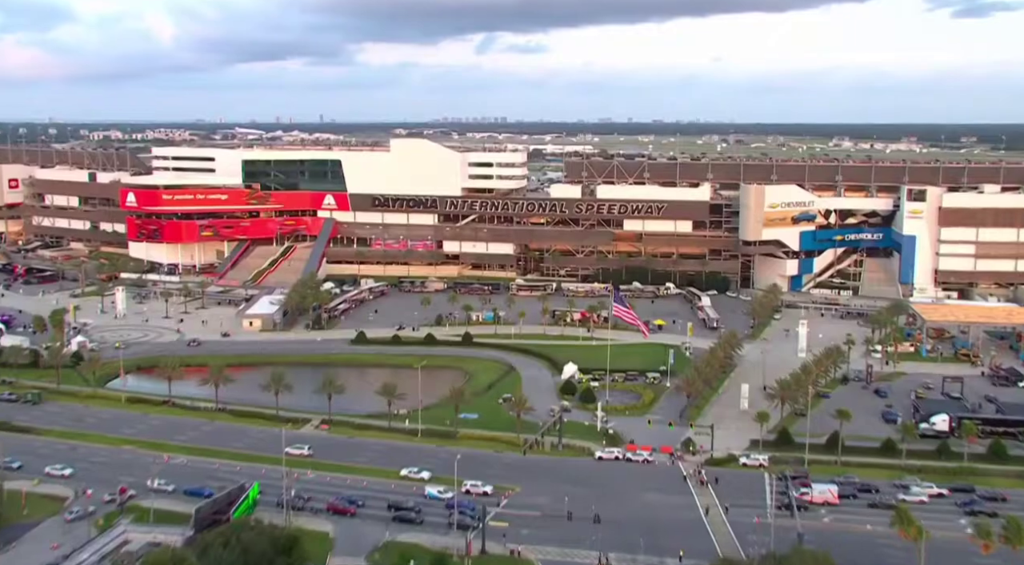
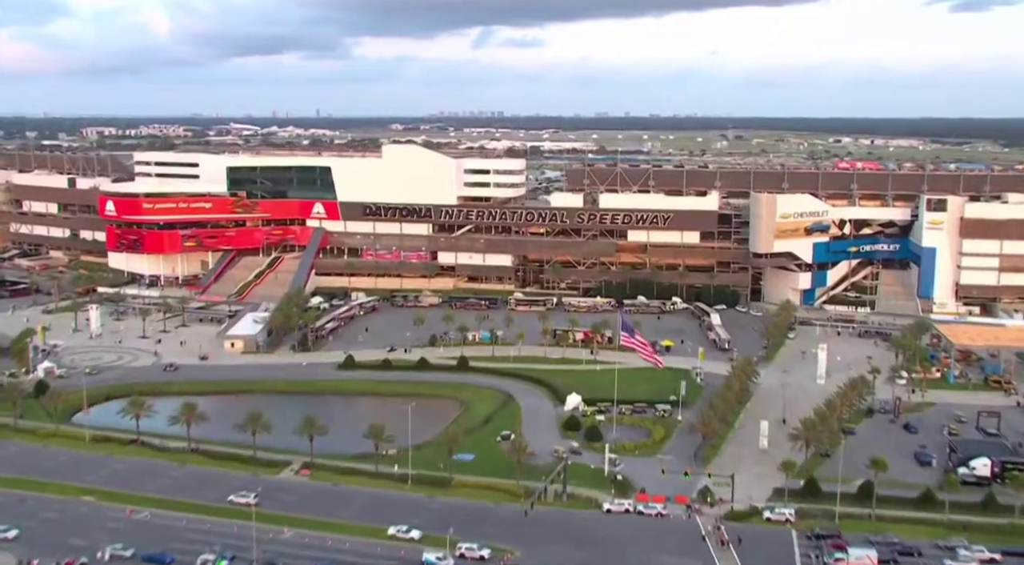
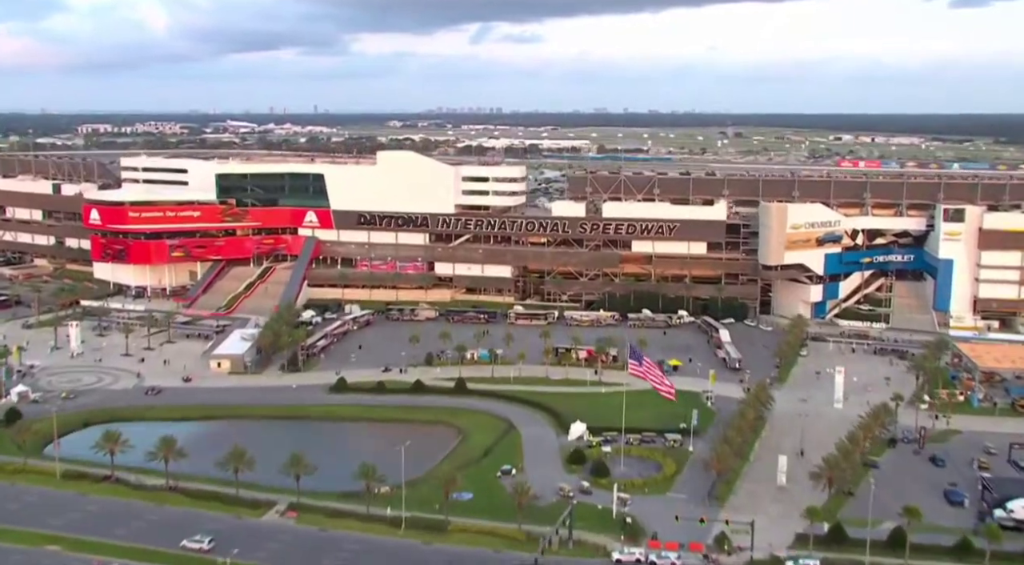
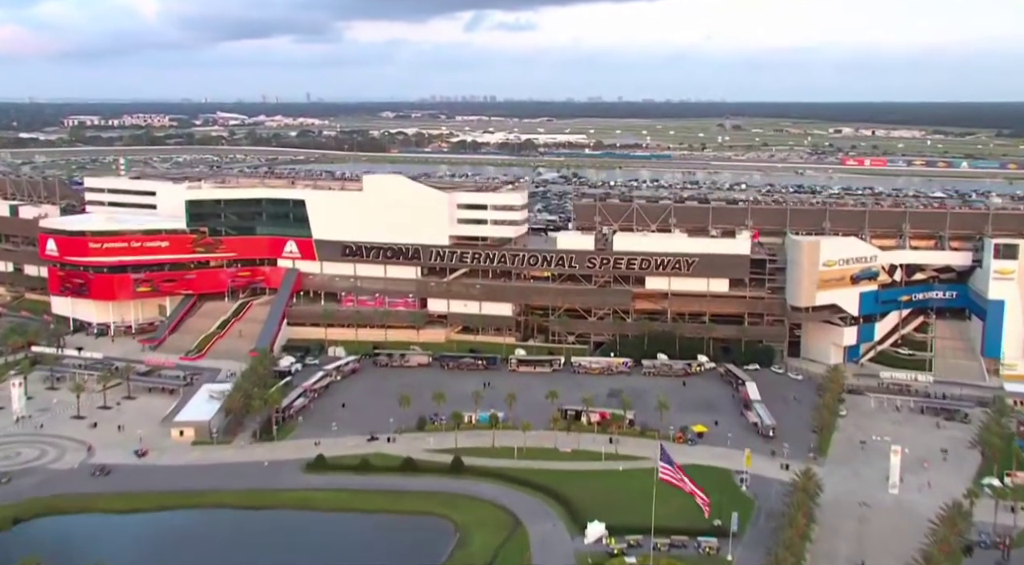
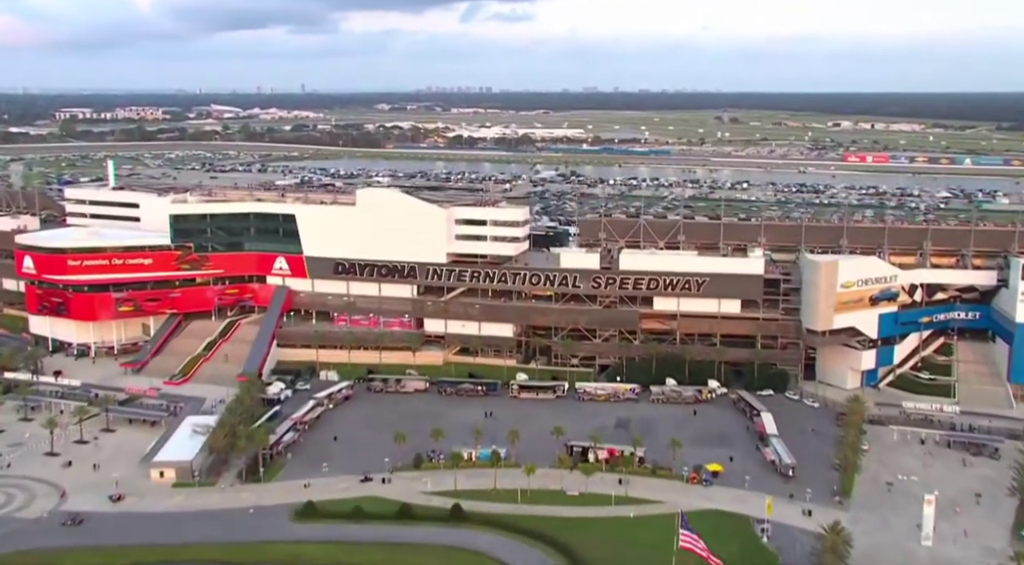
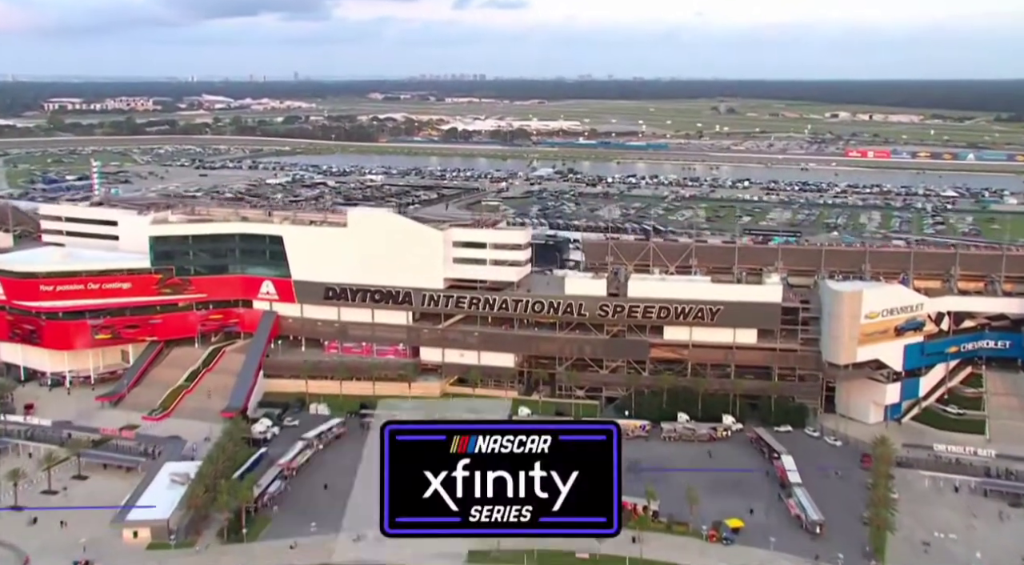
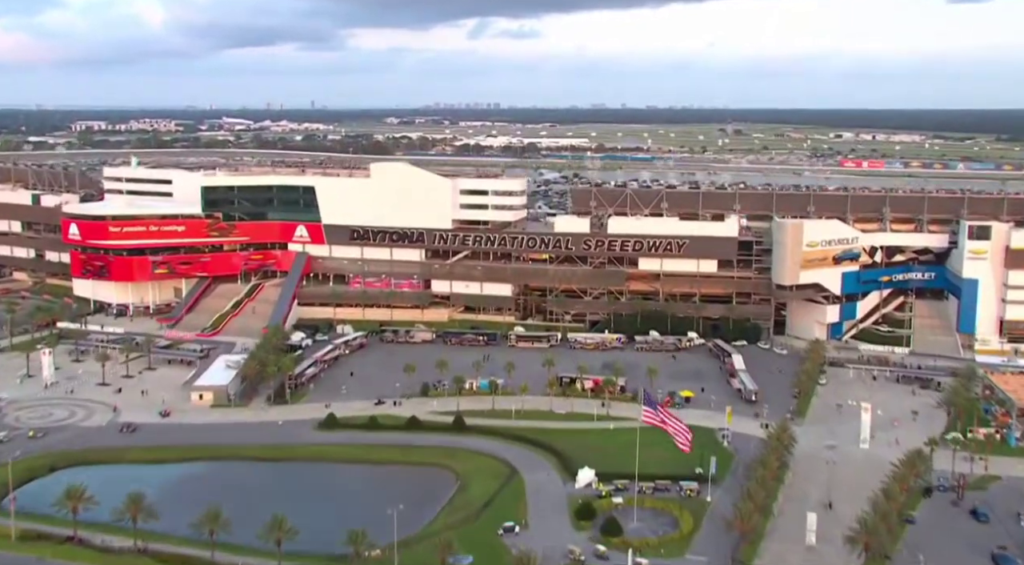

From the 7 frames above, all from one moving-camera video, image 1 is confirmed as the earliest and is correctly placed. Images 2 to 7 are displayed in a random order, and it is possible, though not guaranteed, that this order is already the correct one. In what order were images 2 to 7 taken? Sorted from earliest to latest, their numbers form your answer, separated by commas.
2, 3, 7, 4, 5, 6
